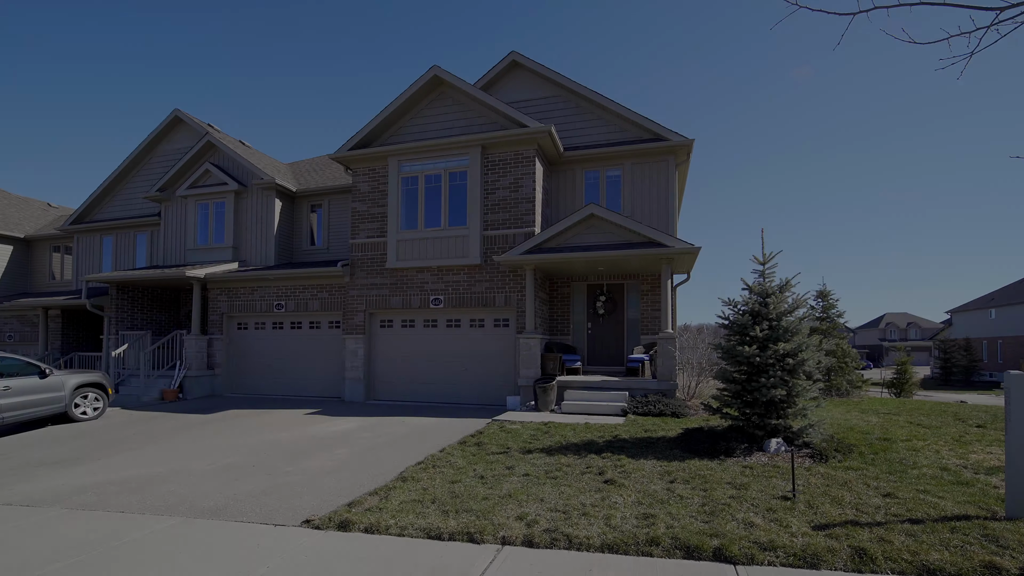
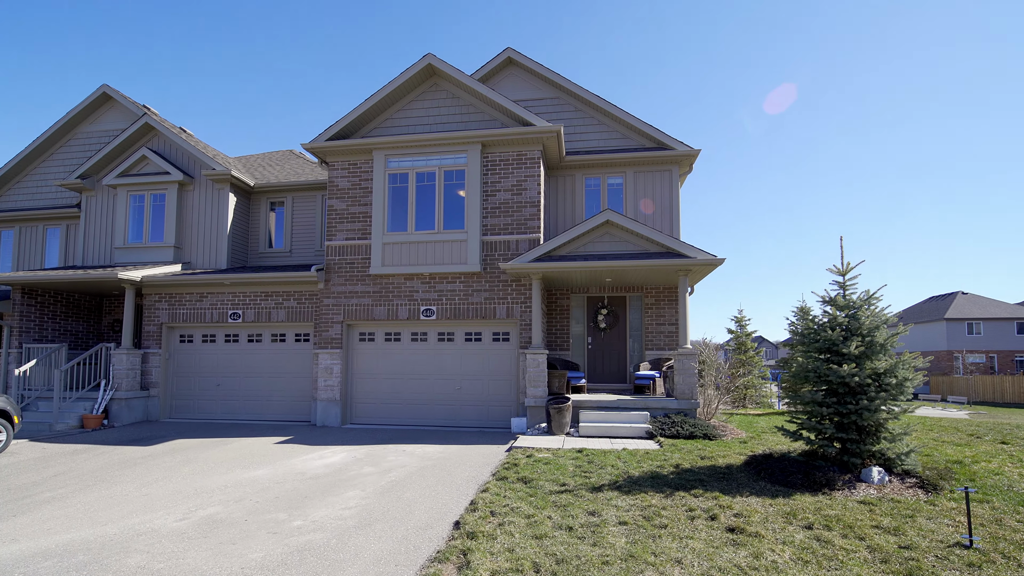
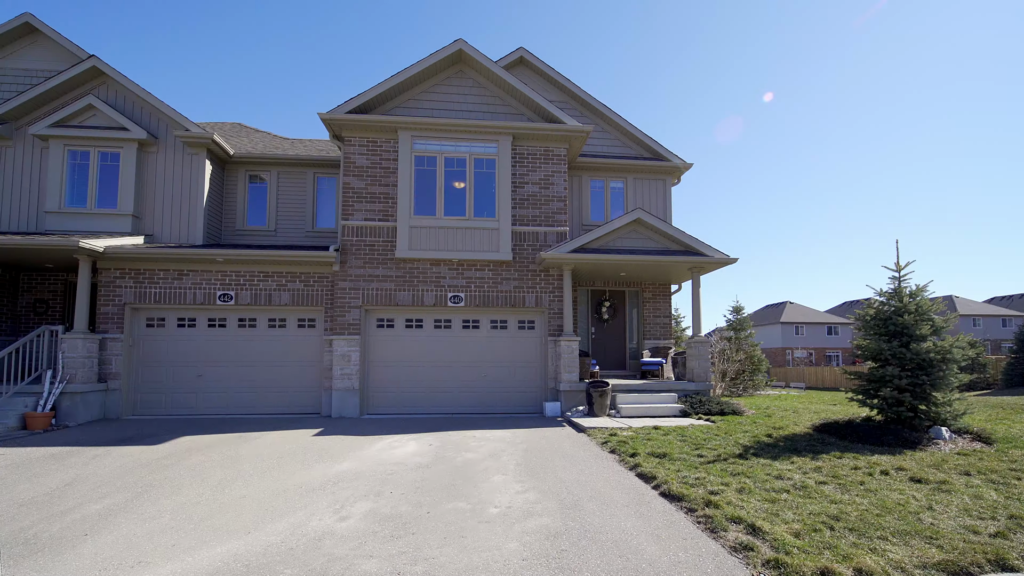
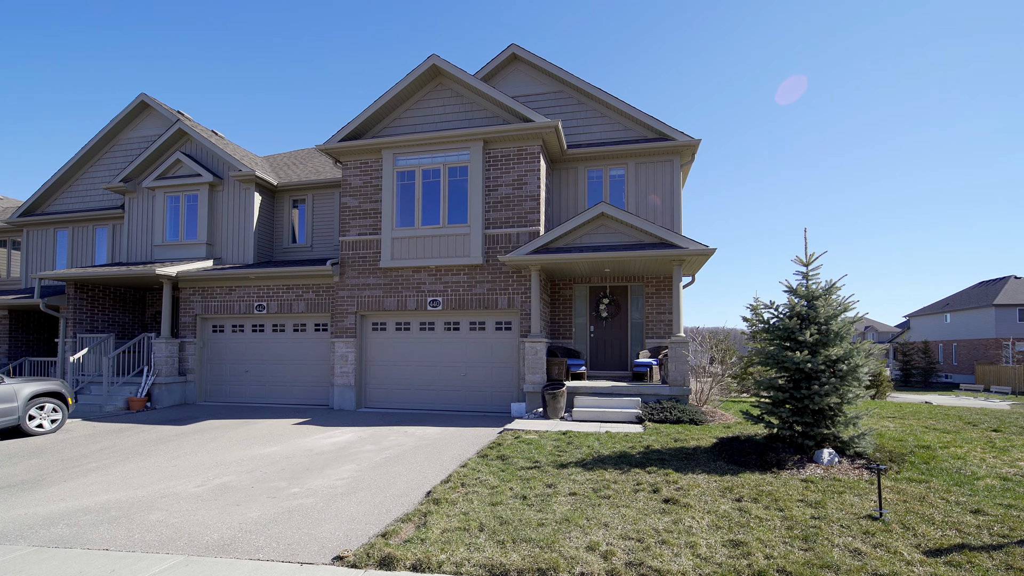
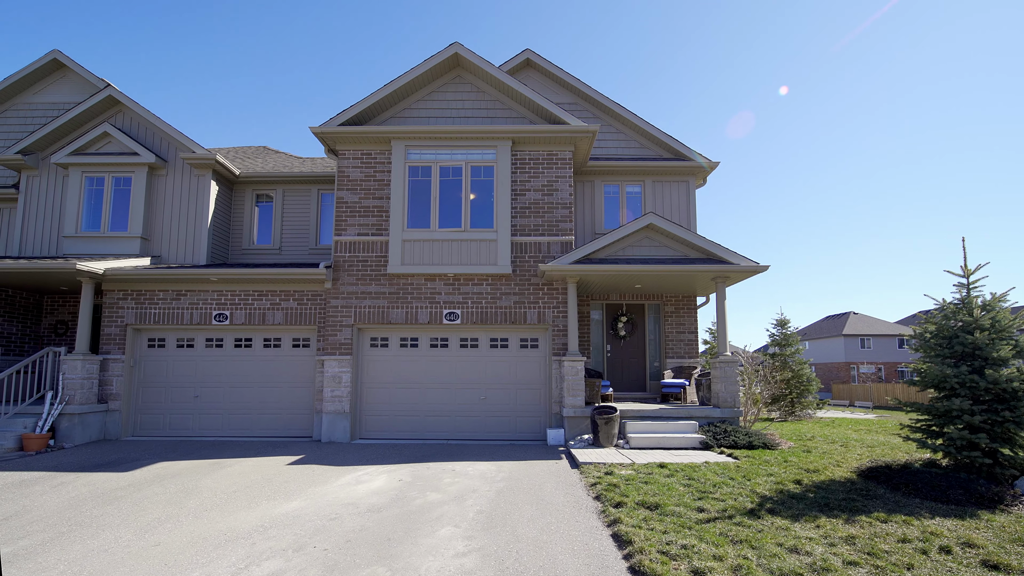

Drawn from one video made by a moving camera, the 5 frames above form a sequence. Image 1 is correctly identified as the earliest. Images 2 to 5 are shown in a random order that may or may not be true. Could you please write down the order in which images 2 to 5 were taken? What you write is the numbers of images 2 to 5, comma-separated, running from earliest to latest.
4, 2, 3, 5
